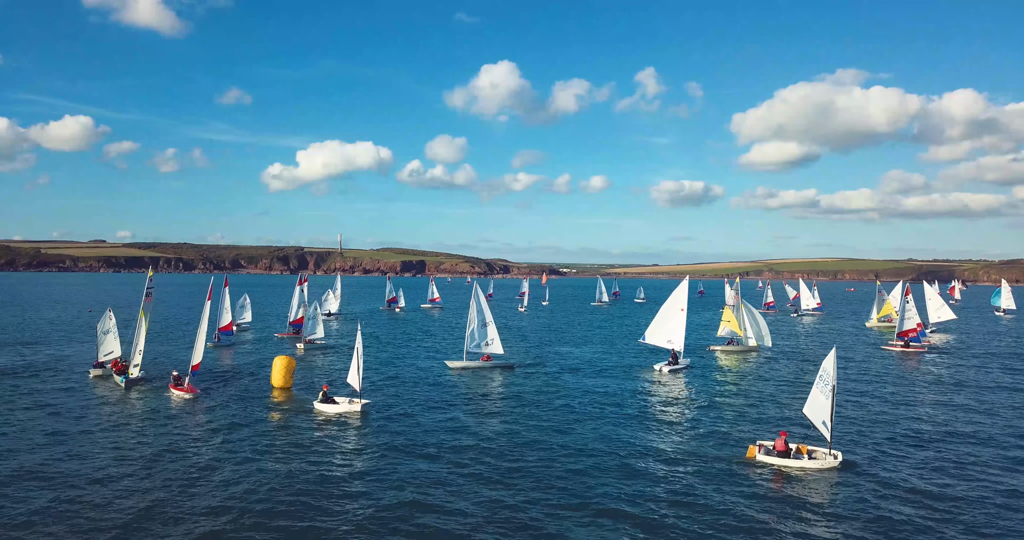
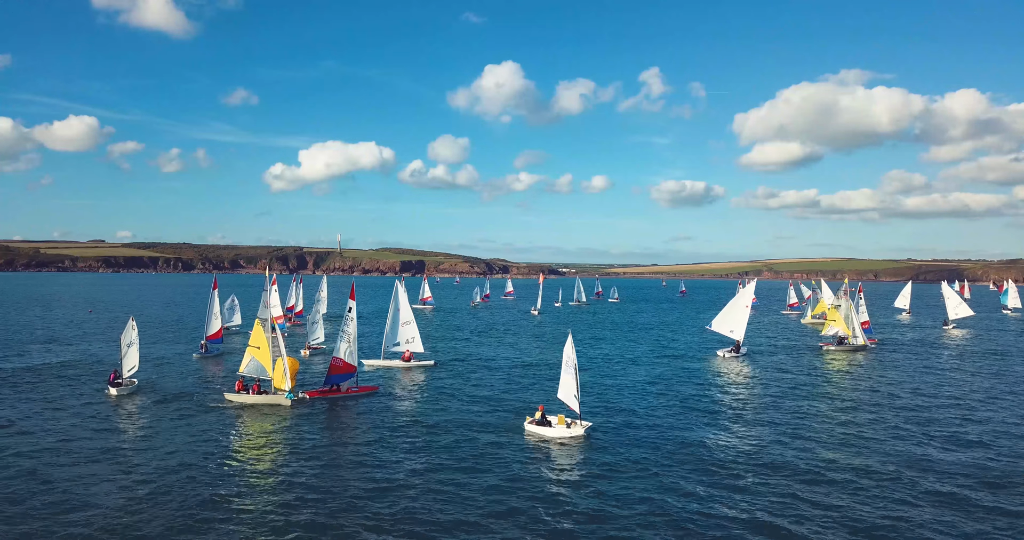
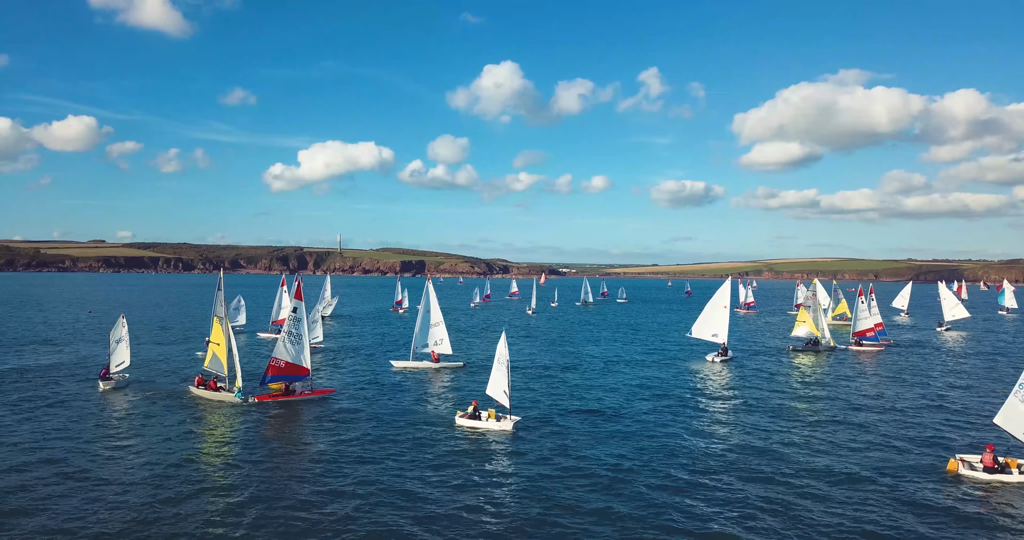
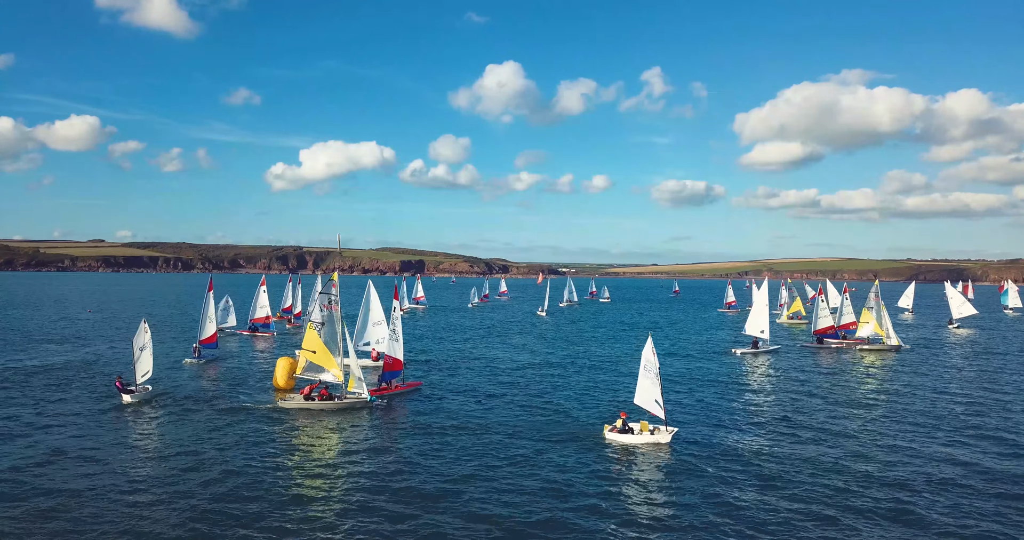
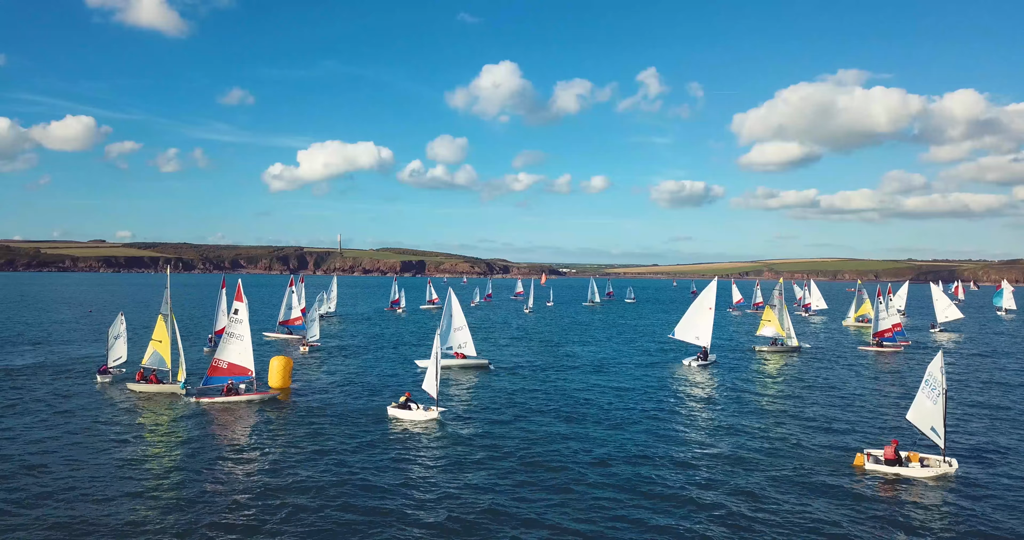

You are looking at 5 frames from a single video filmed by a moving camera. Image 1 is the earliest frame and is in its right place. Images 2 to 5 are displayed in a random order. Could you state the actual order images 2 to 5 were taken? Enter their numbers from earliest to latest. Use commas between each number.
5, 3, 2, 4
